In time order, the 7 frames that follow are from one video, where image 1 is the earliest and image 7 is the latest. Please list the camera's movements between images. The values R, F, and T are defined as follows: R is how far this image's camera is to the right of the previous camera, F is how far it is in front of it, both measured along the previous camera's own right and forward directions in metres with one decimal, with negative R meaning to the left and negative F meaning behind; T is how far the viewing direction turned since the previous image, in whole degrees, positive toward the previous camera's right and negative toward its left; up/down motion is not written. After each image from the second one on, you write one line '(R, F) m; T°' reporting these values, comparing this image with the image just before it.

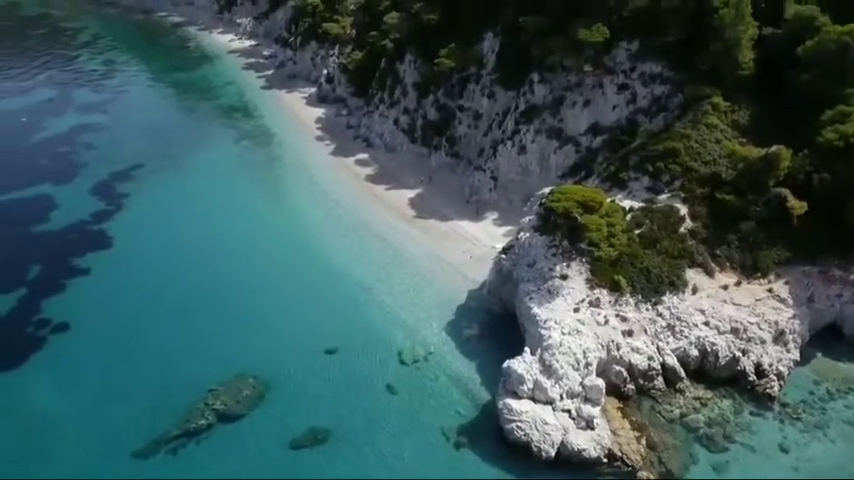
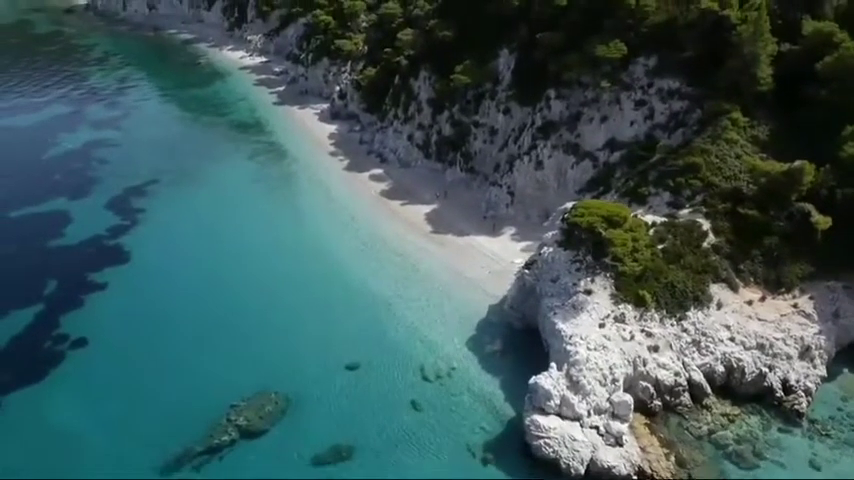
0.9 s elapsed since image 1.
(-0.7, 0.0) m; 0°
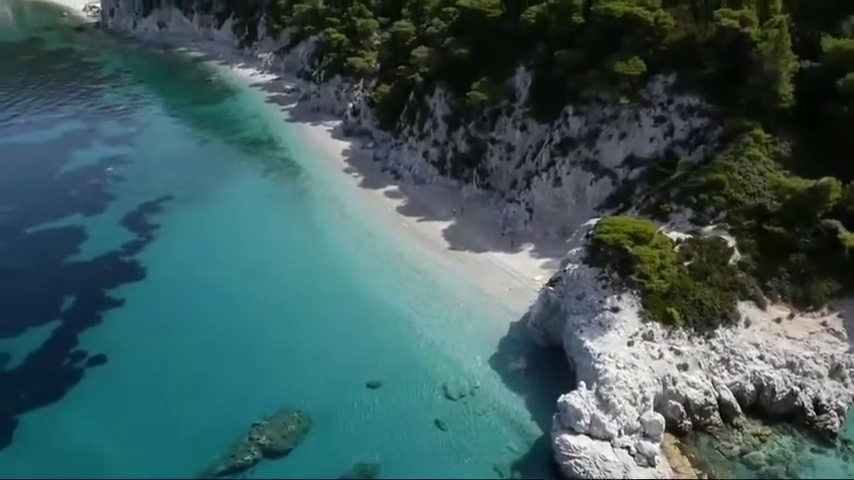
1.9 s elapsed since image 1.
(-0.7, +0.2) m; 0°
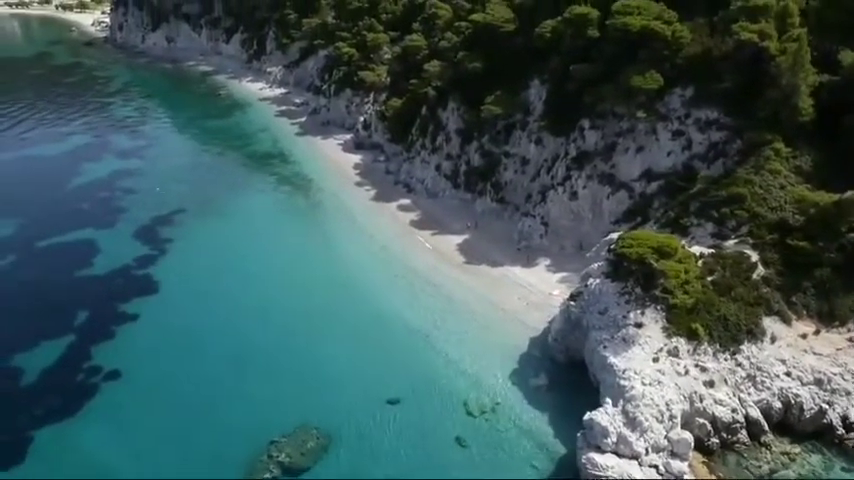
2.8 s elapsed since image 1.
(-0.6, +0.3) m; 0°
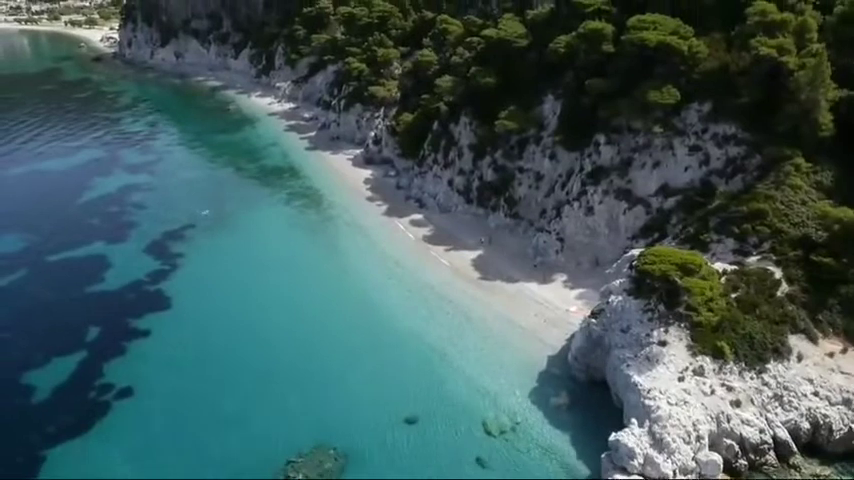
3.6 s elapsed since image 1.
(-0.5, +0.4) m; 0°
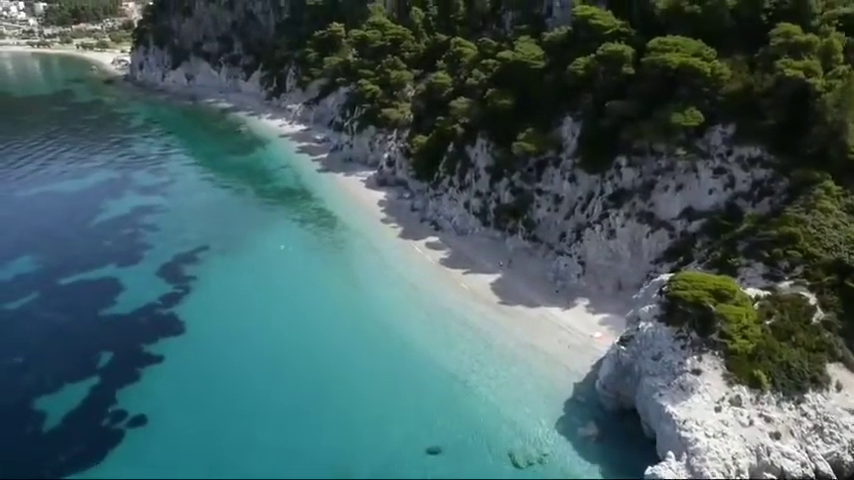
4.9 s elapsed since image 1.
(-0.6, +0.7) m; -1°
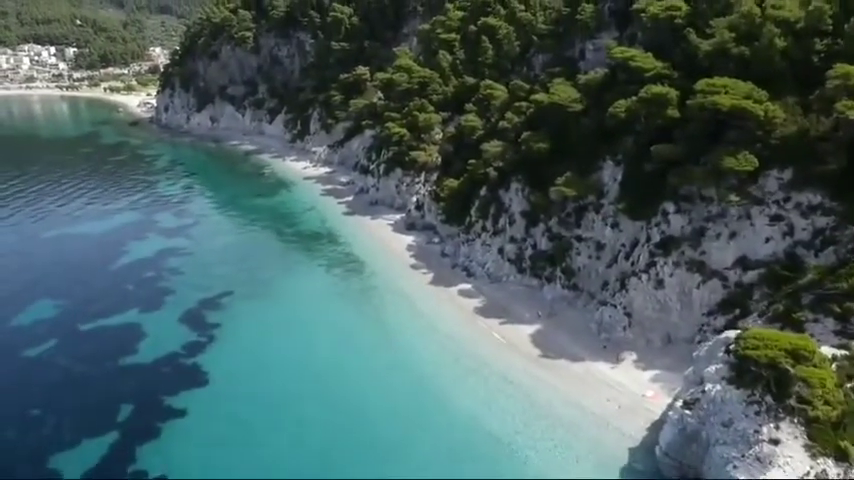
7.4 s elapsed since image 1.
(-0.9, +2.1) m; -1°
